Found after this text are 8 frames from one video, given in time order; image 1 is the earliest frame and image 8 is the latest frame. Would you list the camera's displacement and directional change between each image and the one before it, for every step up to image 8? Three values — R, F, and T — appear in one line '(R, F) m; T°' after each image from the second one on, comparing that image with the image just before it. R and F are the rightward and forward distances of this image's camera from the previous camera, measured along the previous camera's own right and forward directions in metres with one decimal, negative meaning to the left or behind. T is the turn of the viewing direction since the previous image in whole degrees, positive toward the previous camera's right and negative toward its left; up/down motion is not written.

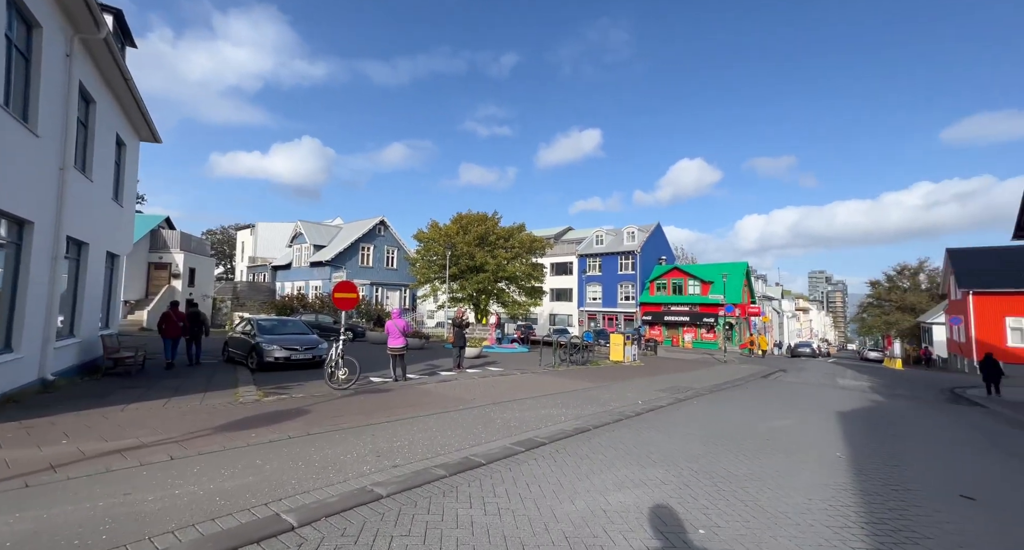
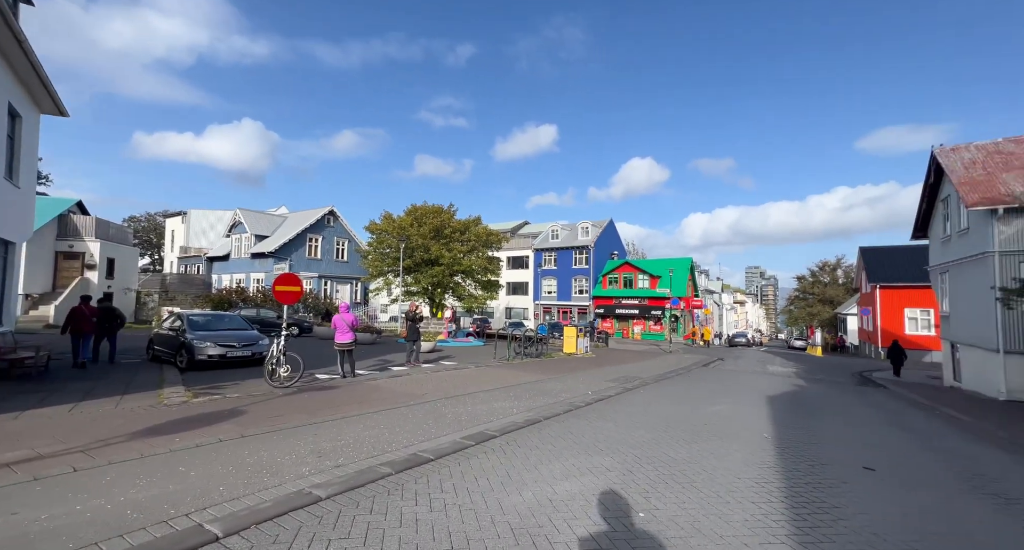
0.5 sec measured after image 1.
(0.0, 0.0) m; +5°
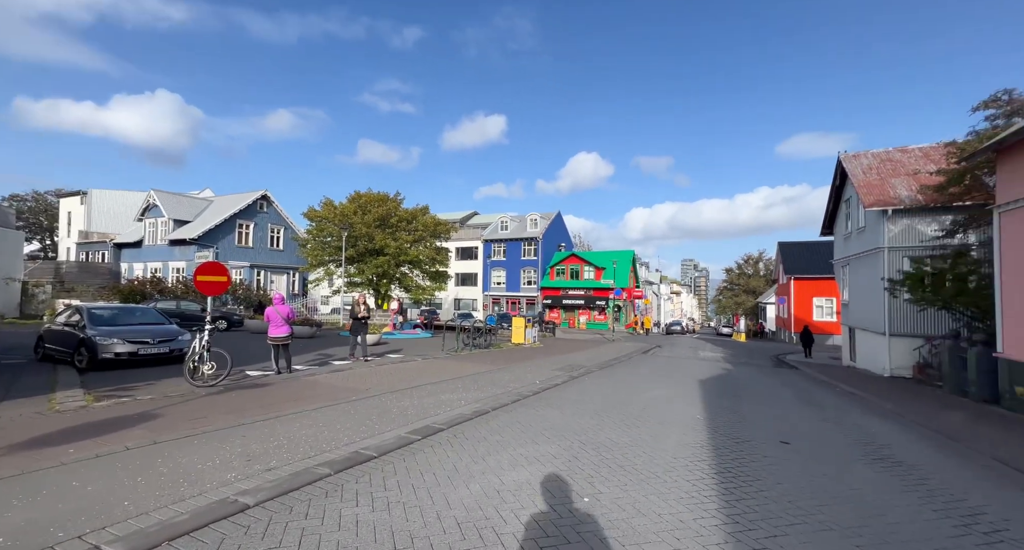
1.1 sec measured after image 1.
(0.0, +0.1) m; +6°
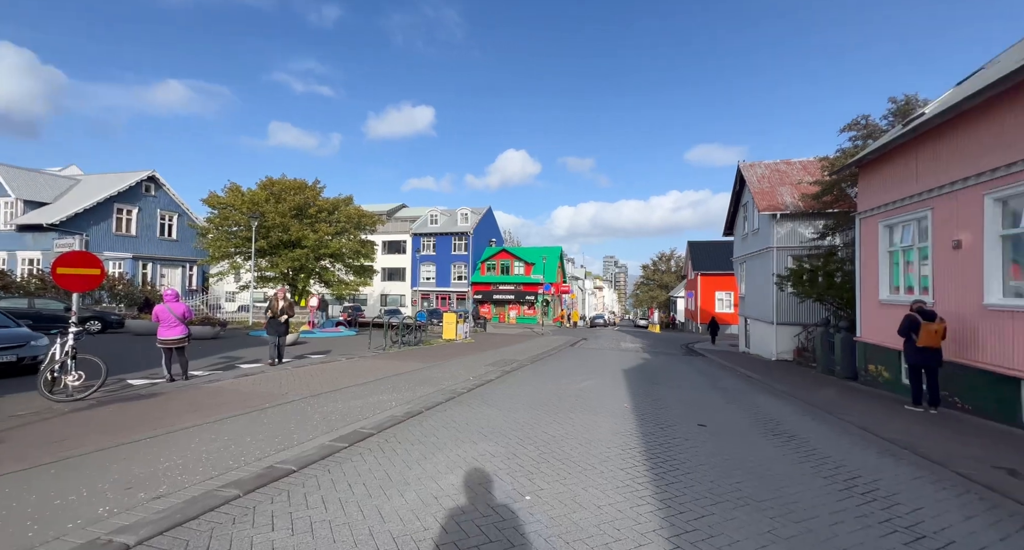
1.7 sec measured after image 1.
(0.0, +0.2) m; +8°
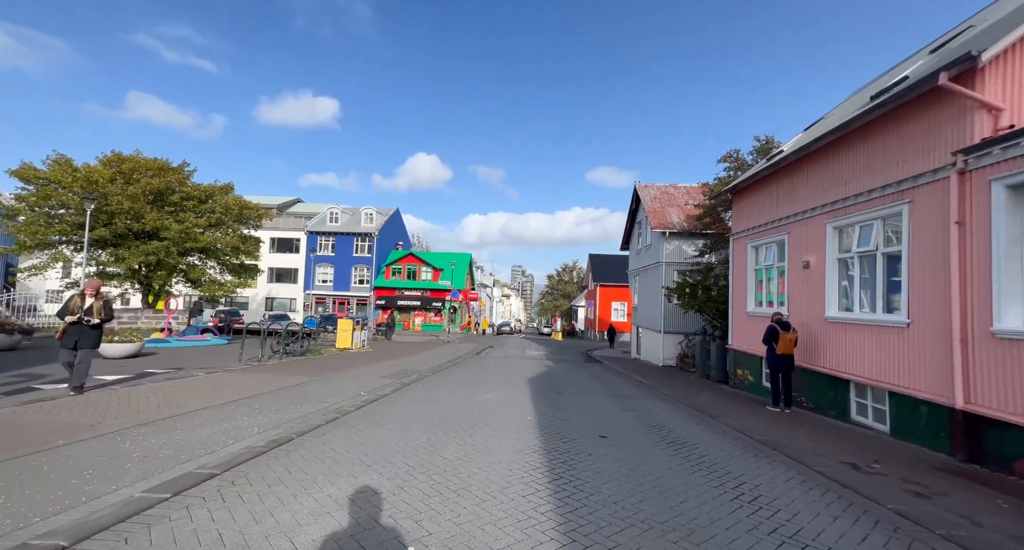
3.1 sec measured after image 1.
(+0.1, +0.4) m; +11°
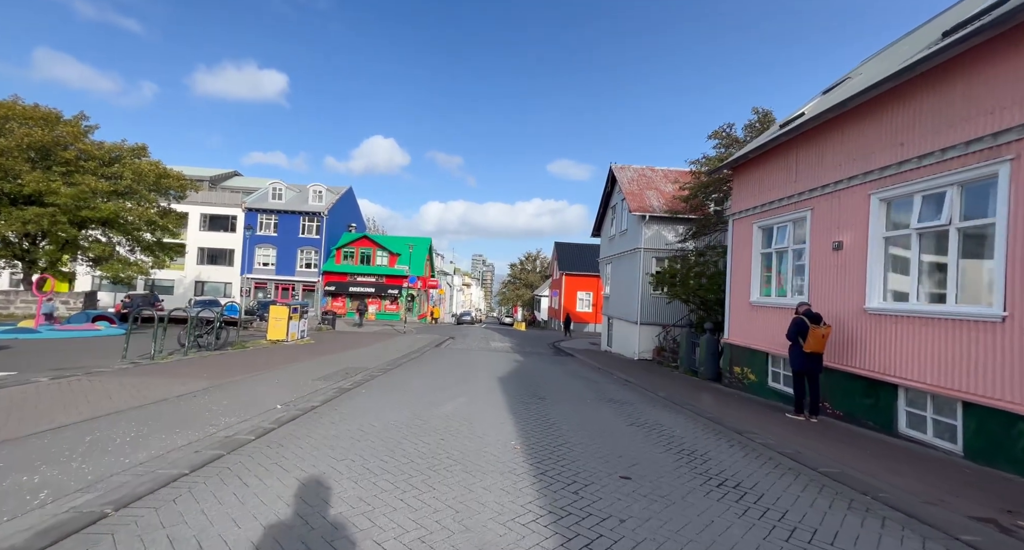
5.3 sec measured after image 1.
(-0.2, +2.1) m; +5°
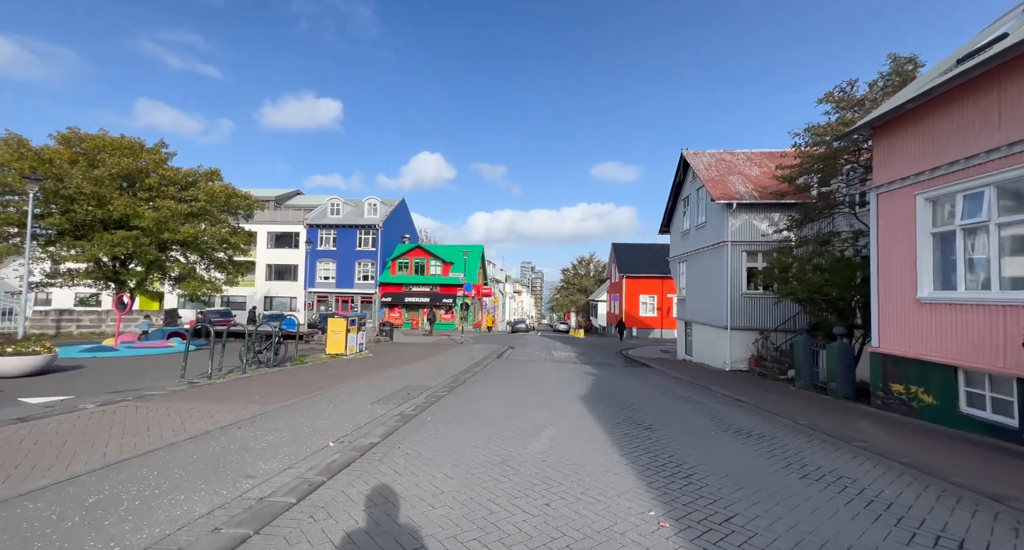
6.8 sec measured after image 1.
(-0.7, +1.7) m; -6°
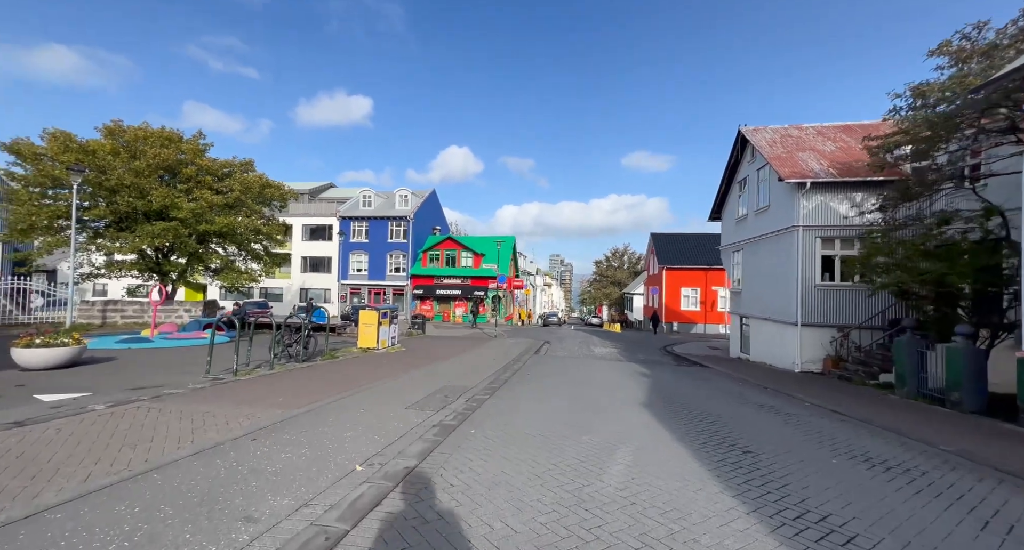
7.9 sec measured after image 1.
(-0.4, +1.4) m; -3°
